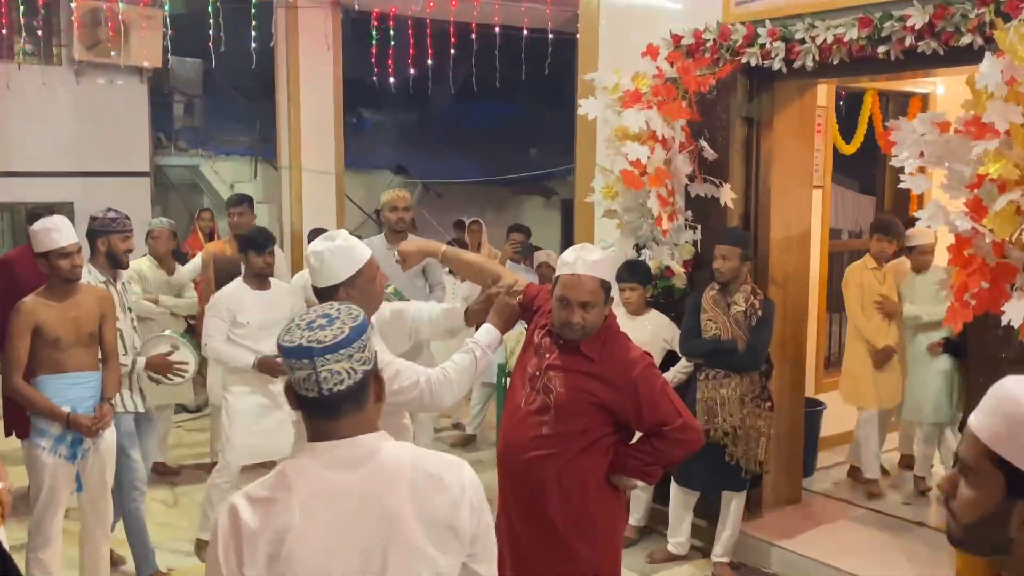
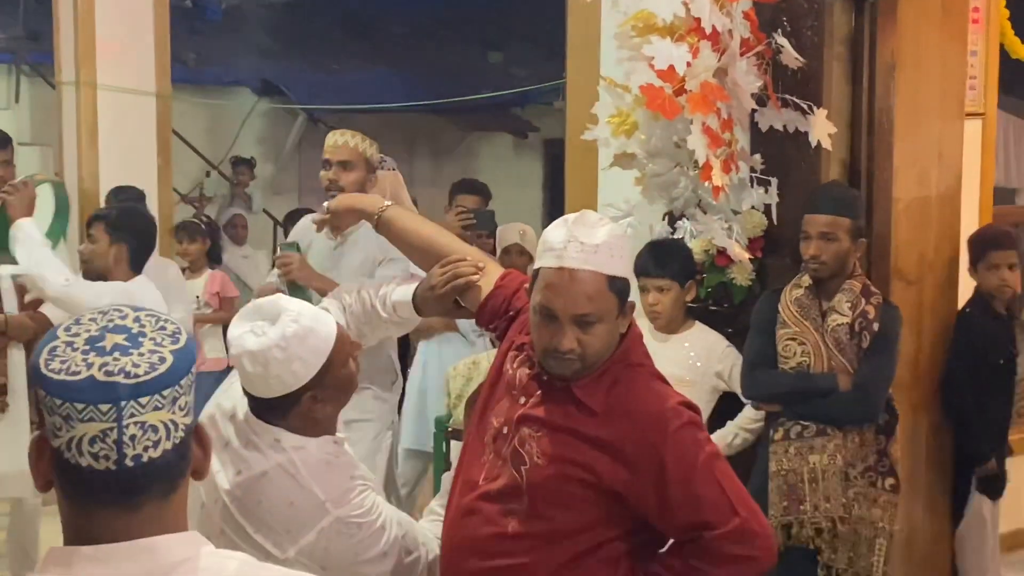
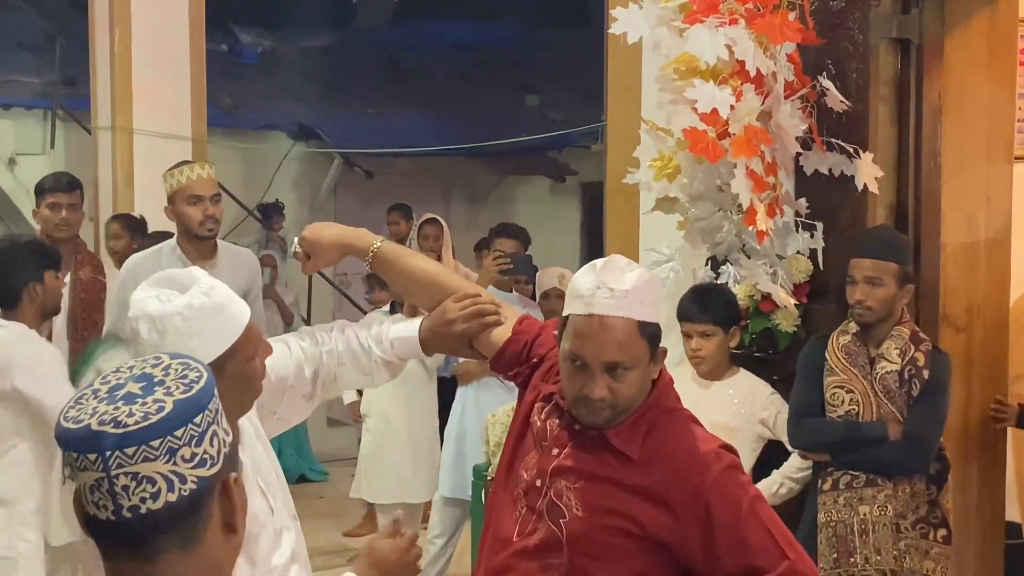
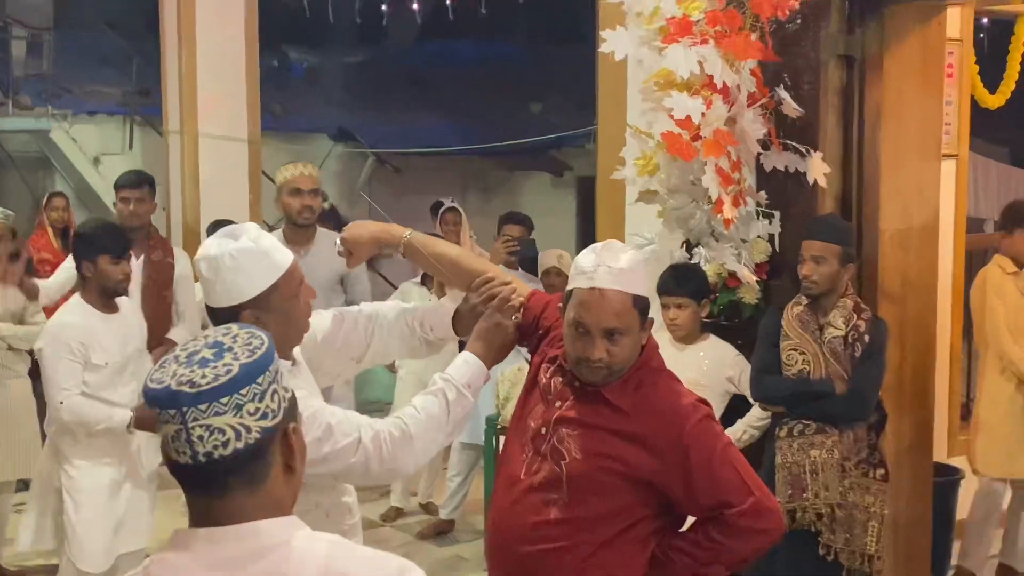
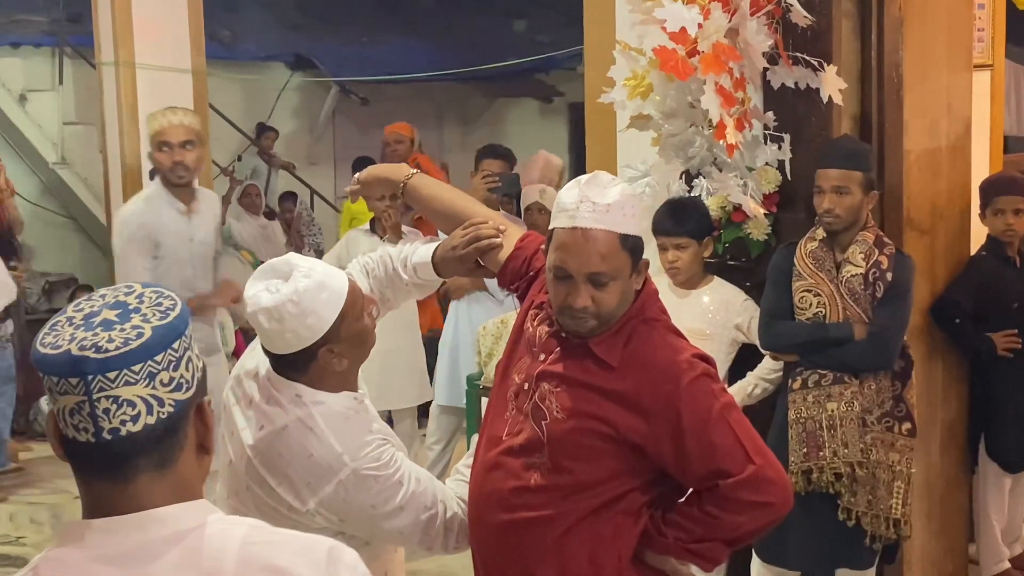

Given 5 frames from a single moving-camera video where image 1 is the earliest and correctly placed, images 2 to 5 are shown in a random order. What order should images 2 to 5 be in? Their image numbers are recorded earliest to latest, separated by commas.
4, 3, 2, 5
